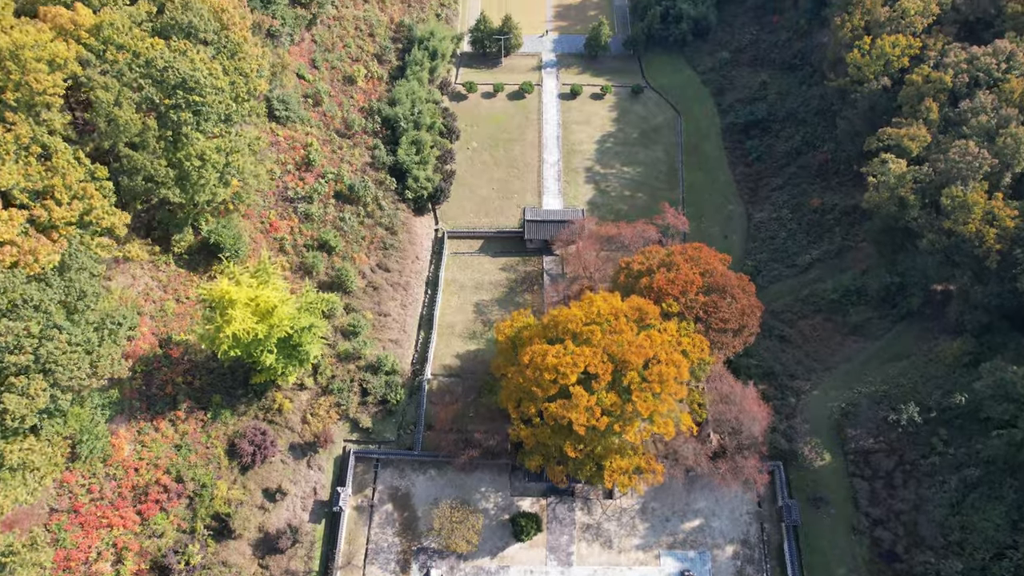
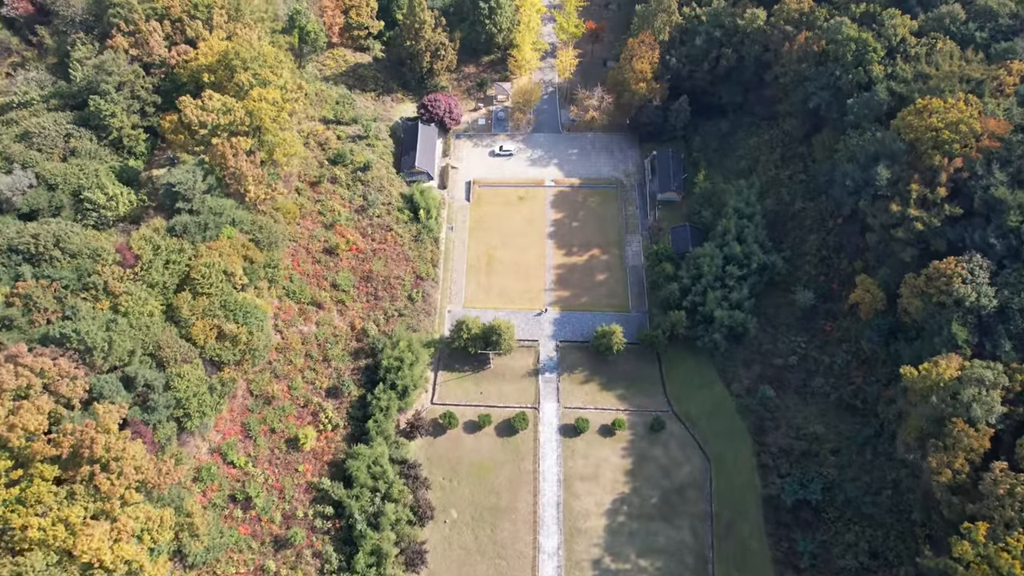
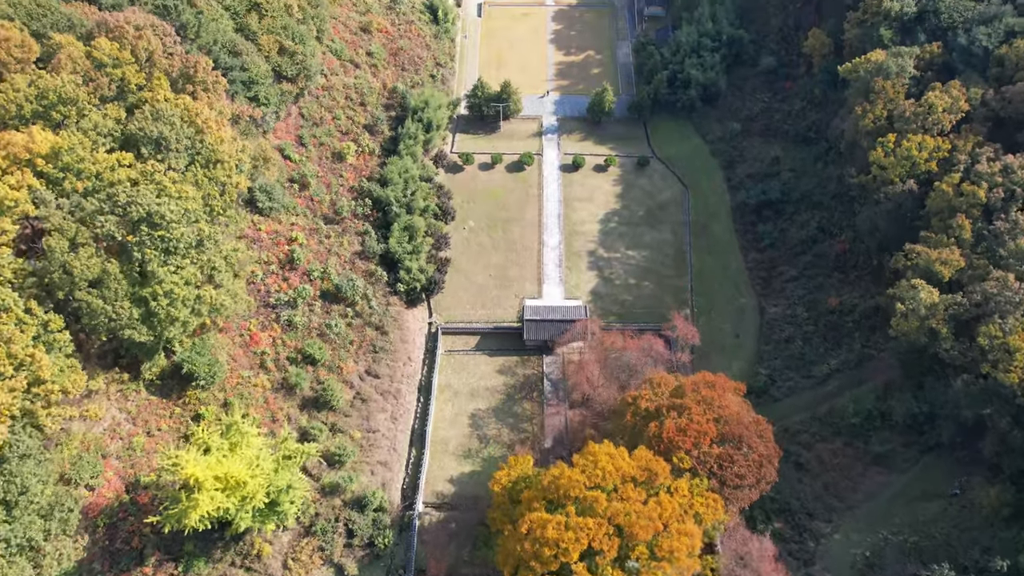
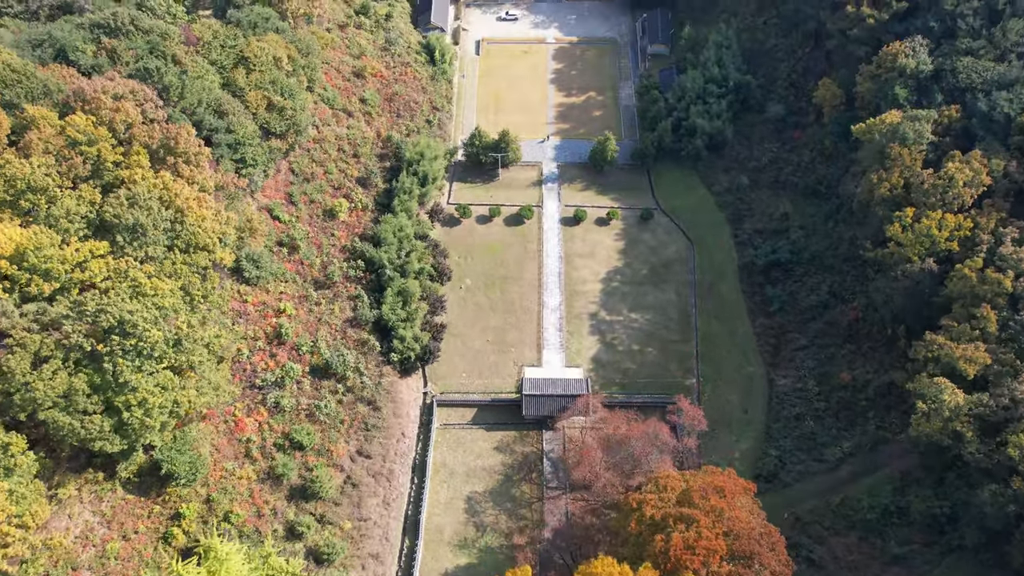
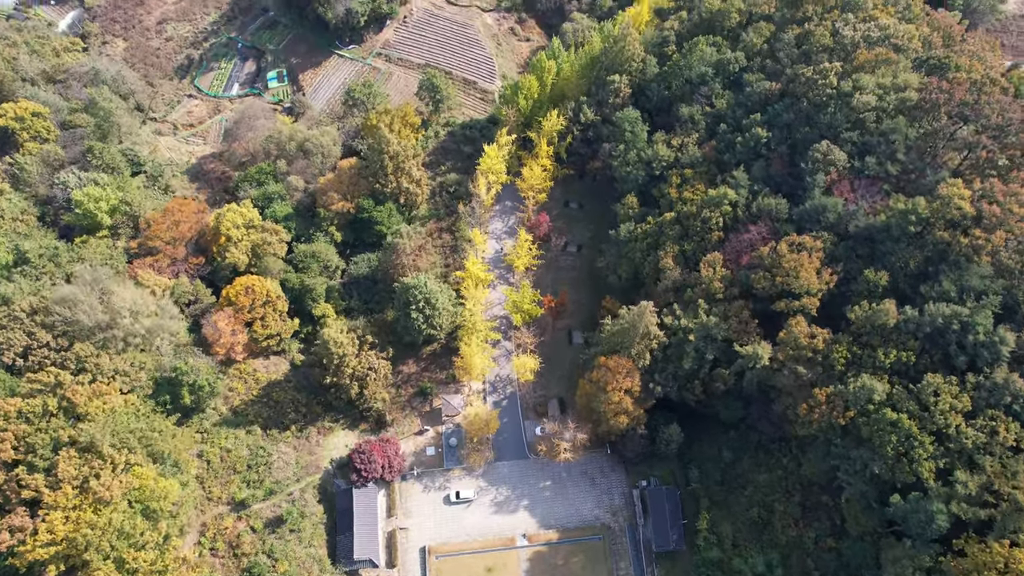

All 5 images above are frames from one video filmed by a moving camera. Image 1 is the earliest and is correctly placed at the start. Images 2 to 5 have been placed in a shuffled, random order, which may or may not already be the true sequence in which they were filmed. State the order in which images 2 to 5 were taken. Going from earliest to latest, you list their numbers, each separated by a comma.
3, 4, 2, 5
